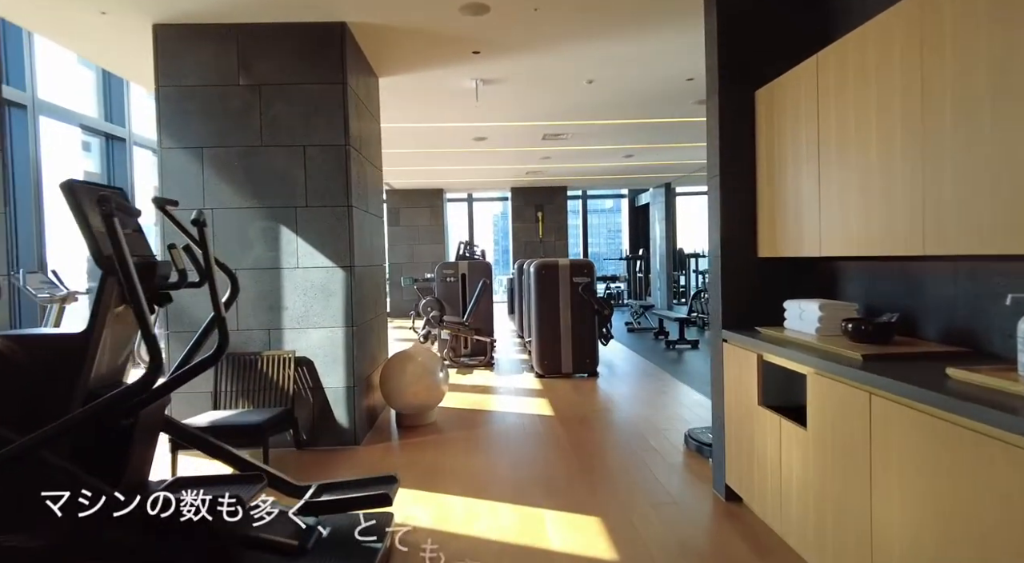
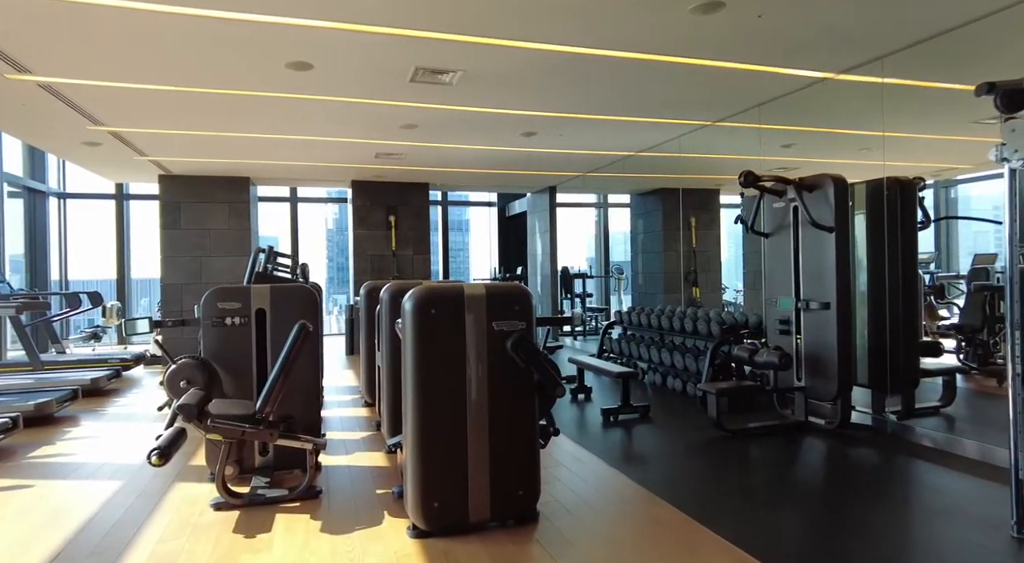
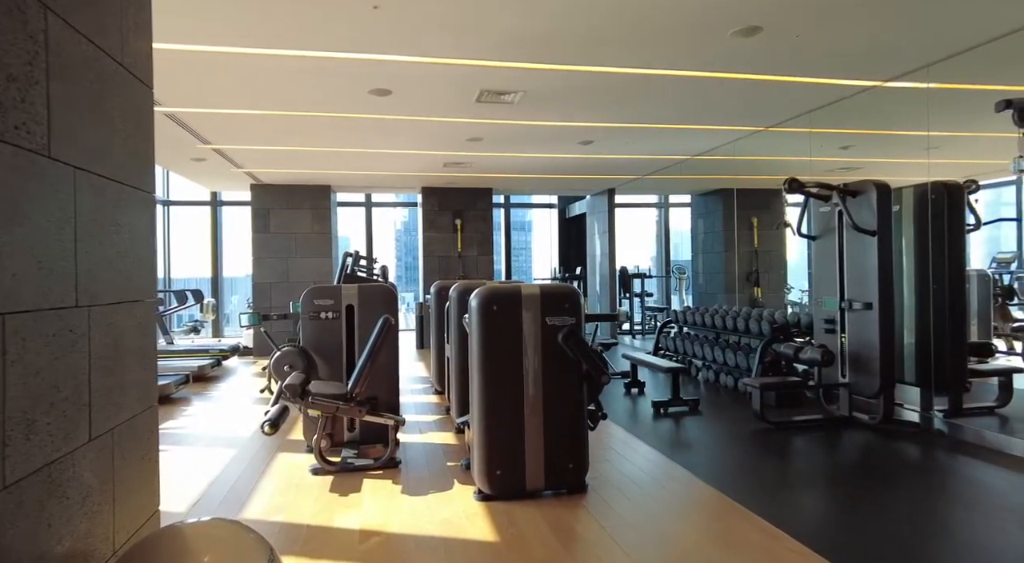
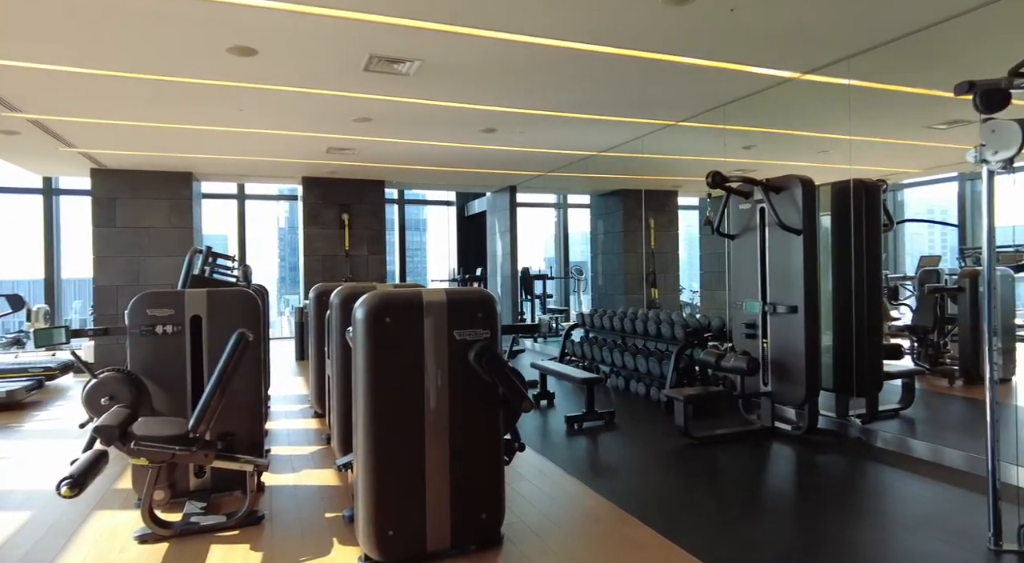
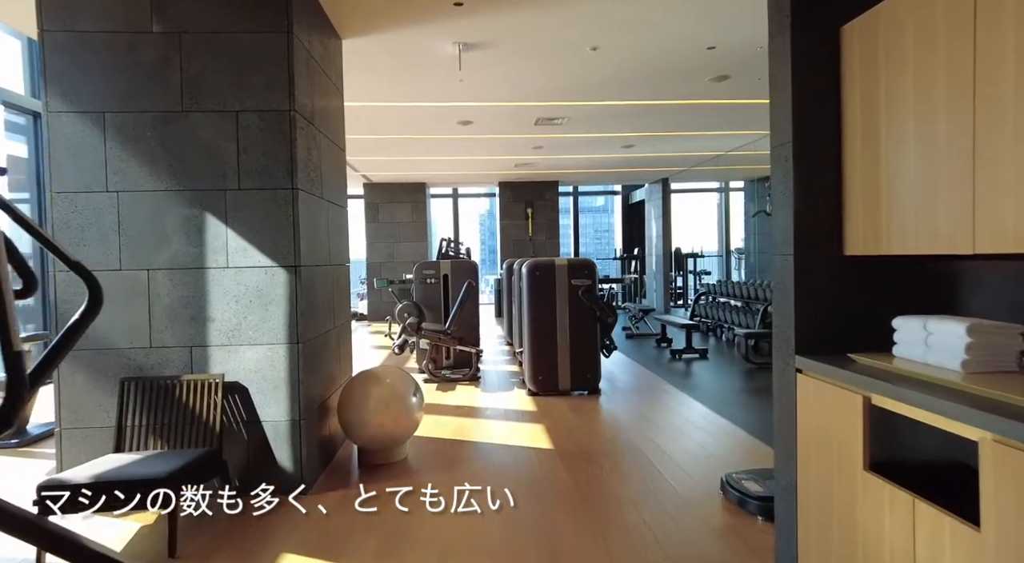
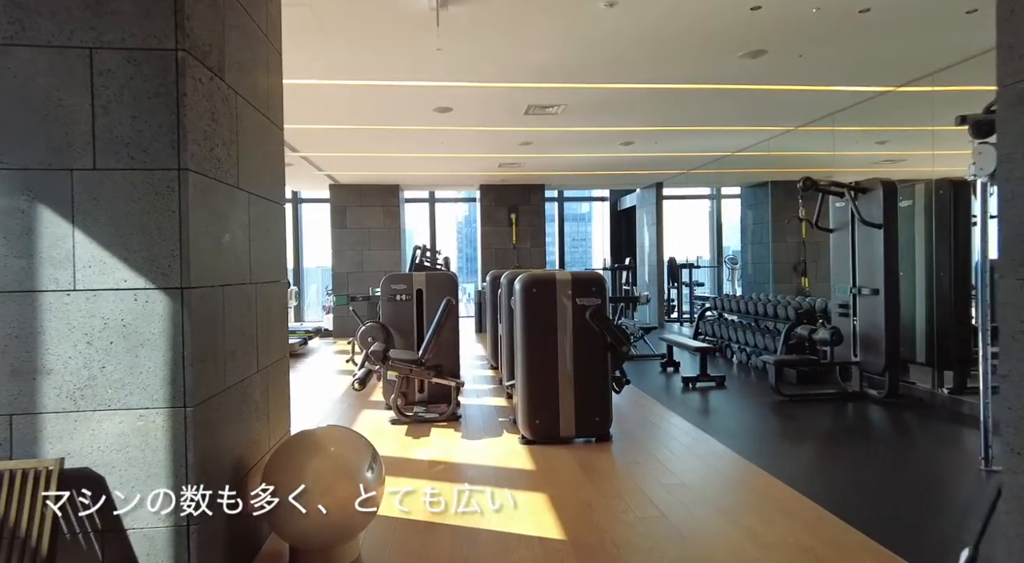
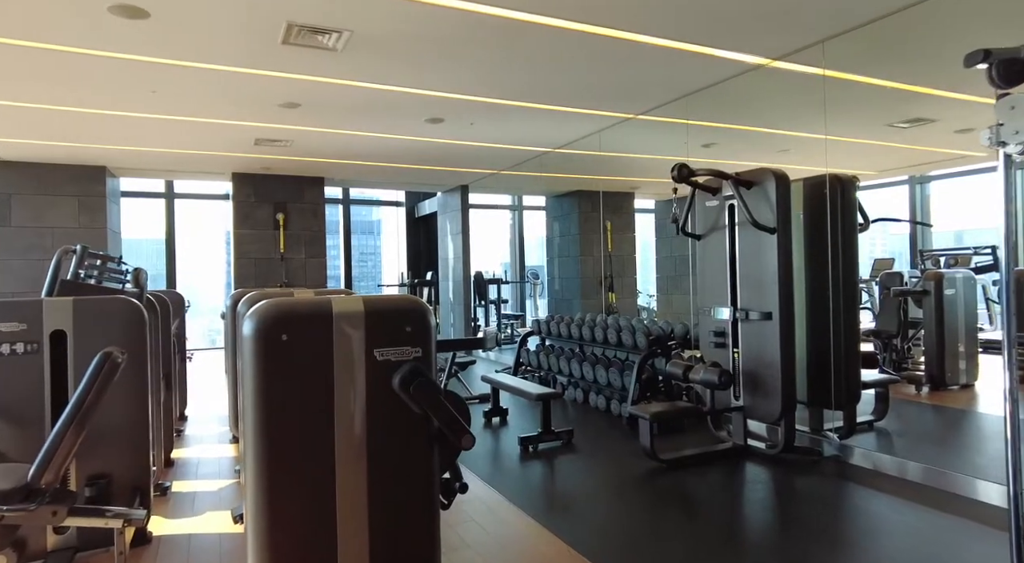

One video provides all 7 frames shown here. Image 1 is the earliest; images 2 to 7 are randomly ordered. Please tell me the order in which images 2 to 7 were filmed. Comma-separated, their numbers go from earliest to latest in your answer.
5, 6, 3, 2, 4, 7
